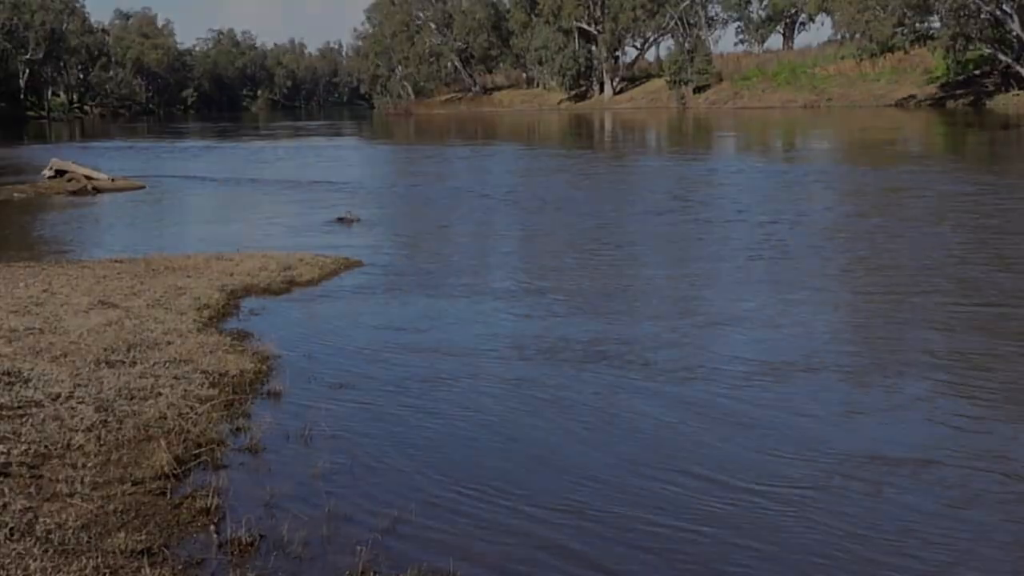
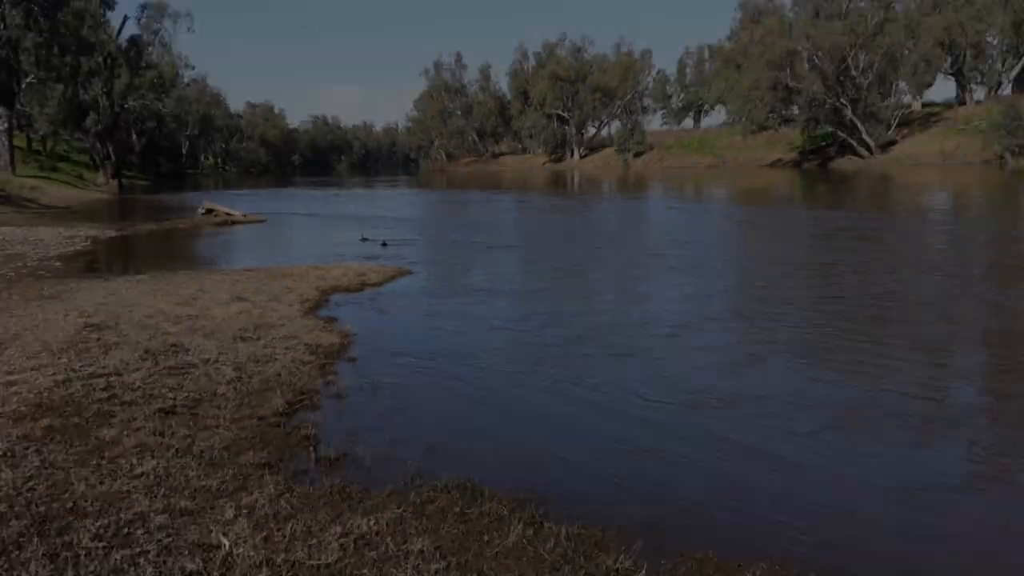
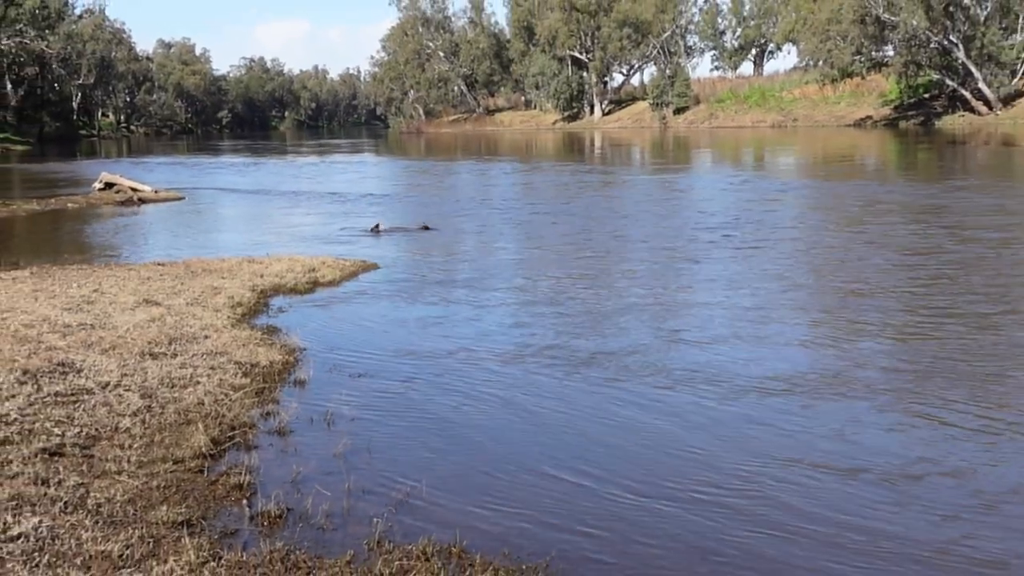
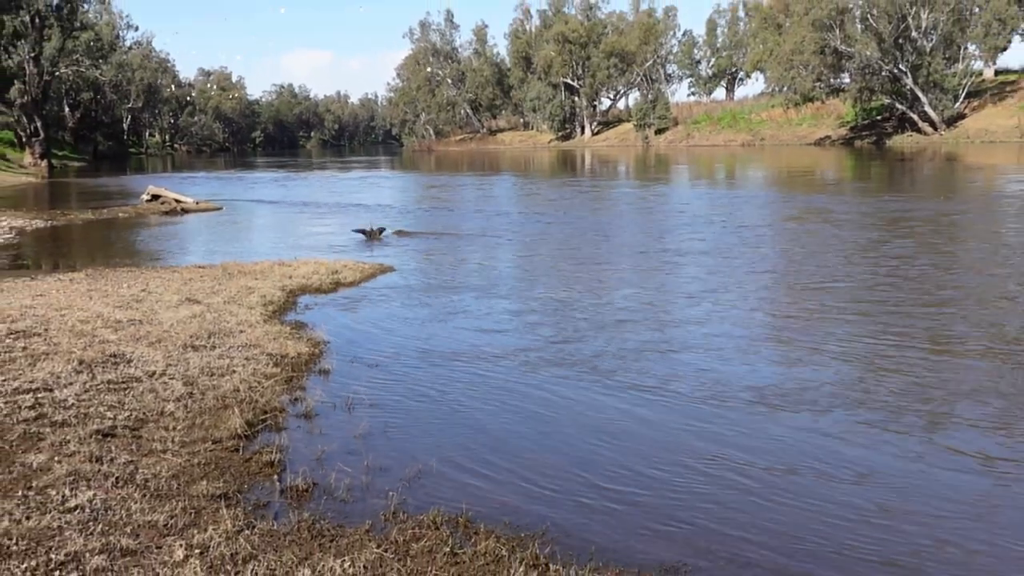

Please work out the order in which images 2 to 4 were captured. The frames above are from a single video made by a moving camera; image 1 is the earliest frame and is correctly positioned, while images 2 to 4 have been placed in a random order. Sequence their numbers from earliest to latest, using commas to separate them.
3, 4, 2
